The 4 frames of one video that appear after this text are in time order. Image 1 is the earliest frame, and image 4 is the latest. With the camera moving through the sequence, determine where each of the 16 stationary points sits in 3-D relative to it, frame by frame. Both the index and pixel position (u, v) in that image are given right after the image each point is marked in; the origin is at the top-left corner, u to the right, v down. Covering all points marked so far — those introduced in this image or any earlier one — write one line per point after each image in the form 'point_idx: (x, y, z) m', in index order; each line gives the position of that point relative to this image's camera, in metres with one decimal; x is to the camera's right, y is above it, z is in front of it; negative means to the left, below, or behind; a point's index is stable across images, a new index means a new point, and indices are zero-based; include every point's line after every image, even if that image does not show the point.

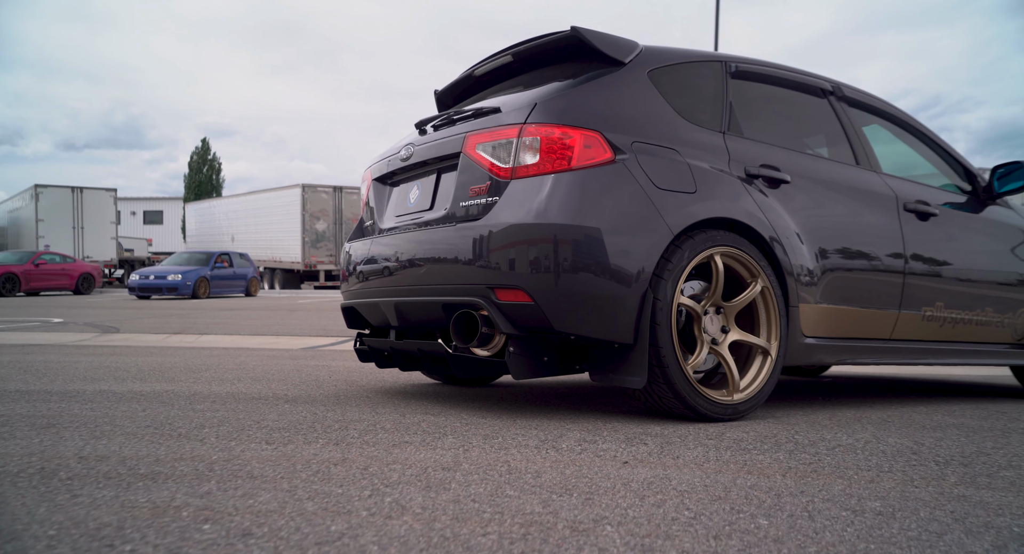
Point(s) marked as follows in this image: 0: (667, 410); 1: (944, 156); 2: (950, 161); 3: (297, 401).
0: (+0.7, -0.6, +3.1) m
1: (+2.7, +0.8, +4.3) m
2: (+2.8, +0.7, +4.3) m
3: (-1.1, -0.6, +3.5) m
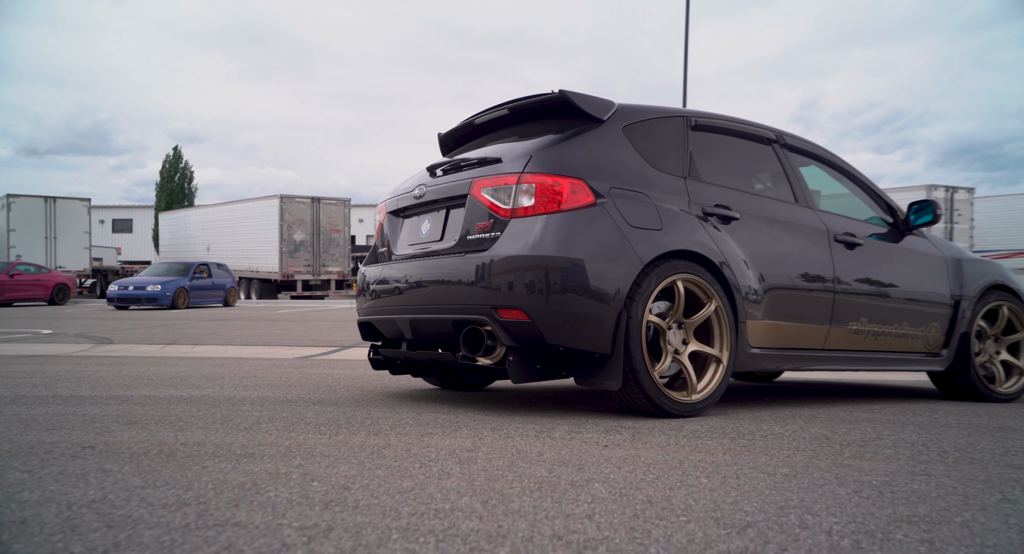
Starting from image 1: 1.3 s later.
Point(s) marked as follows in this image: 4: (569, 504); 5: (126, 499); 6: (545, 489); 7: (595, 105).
0: (+0.7, -0.7, +3.8) m
1: (+2.7, +0.6, +5.1) m
2: (+2.7, +0.6, +5.1) m
3: (-1.1, -0.8, +4.1) m
4: (+0.2, -0.6, +1.9) m
5: (-1.0, -0.6, +1.9) m
6: (+0.1, -0.7, +2.1) m
7: (+0.5, +1.0, +4.0) m
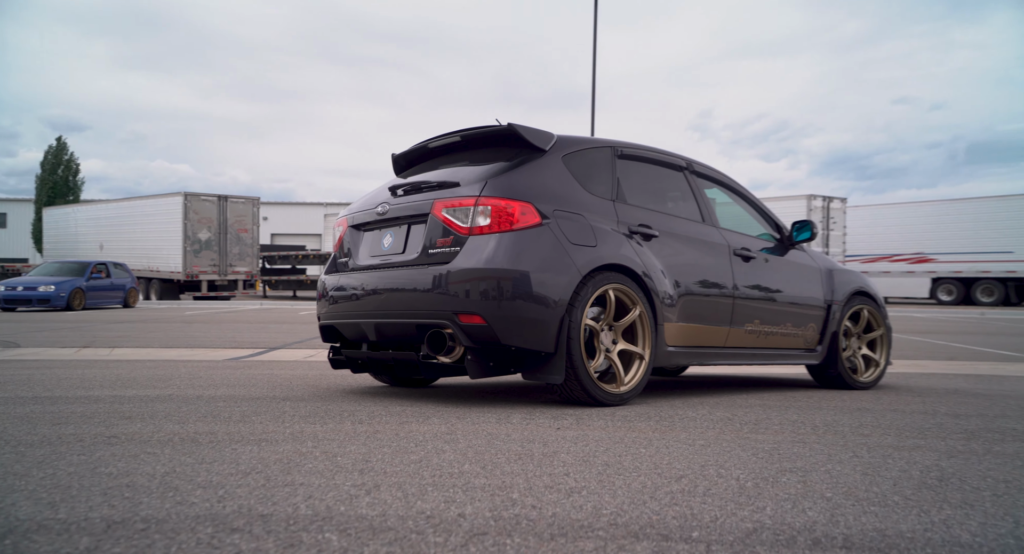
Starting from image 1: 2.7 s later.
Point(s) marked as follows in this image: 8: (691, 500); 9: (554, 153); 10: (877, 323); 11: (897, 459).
0: (+0.4, -0.8, +4.4) m
1: (+2.2, +0.6, +6.0) m
2: (+2.2, +0.5, +6.0) m
3: (-1.5, -0.8, +4.5) m
4: (+0.1, -0.7, +2.5) m
5: (-1.1, -0.7, +2.3) m
6: (0.0, -0.7, +2.7) m
7: (+0.2, +1.0, +4.6) m
8: (+0.6, -0.7, +2.1) m
9: (+0.3, +0.8, +4.6) m
10: (+3.4, -0.4, +6.4) m
11: (+1.6, -0.7, +2.8) m
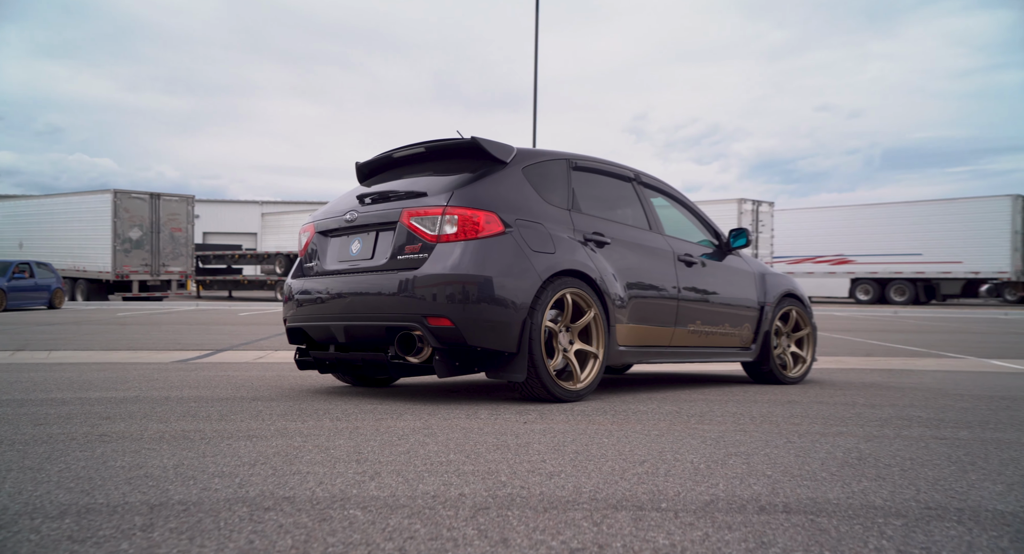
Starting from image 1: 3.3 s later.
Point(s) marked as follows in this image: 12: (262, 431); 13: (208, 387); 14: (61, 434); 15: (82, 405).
0: (+0.2, -0.8, +4.7) m
1: (+1.8, +0.5, +6.4) m
2: (+1.8, +0.5, +6.4) m
3: (-1.7, -0.8, +4.6) m
4: (+0.1, -0.7, +2.8) m
5: (-1.1, -0.7, +2.5) m
6: (0.0, -0.7, +2.9) m
7: (-0.1, +0.9, +4.9) m
8: (+0.5, -0.7, +2.4) m
9: (0.0, +0.8, +4.9) m
10: (+3.0, -0.5, +6.9) m
11: (+1.5, -0.8, +3.2) m
12: (-1.2, -0.7, +3.2) m
13: (-2.5, -0.9, +5.5) m
14: (-2.0, -0.7, +3.0) m
15: (-2.6, -0.8, +4.2) m
